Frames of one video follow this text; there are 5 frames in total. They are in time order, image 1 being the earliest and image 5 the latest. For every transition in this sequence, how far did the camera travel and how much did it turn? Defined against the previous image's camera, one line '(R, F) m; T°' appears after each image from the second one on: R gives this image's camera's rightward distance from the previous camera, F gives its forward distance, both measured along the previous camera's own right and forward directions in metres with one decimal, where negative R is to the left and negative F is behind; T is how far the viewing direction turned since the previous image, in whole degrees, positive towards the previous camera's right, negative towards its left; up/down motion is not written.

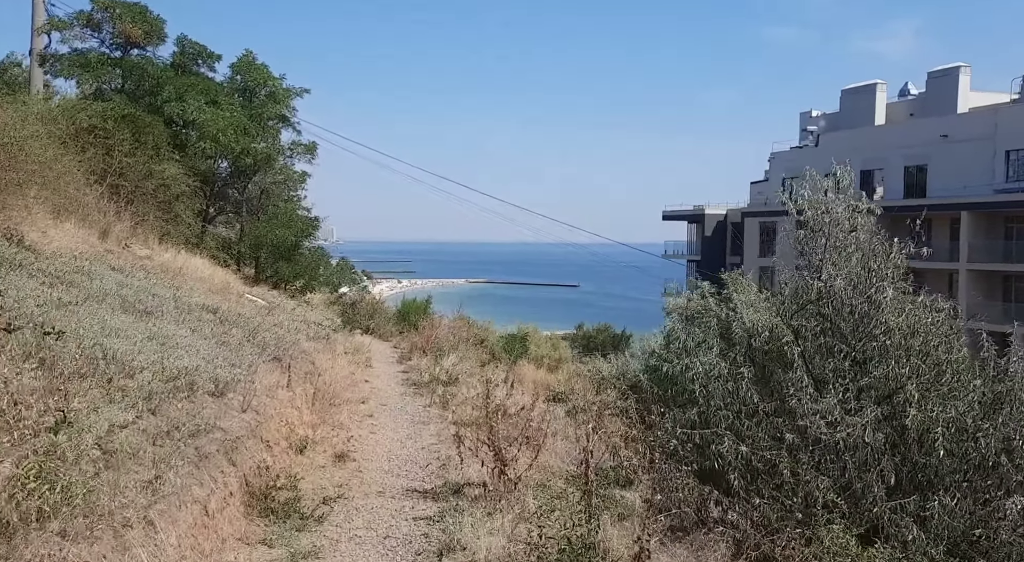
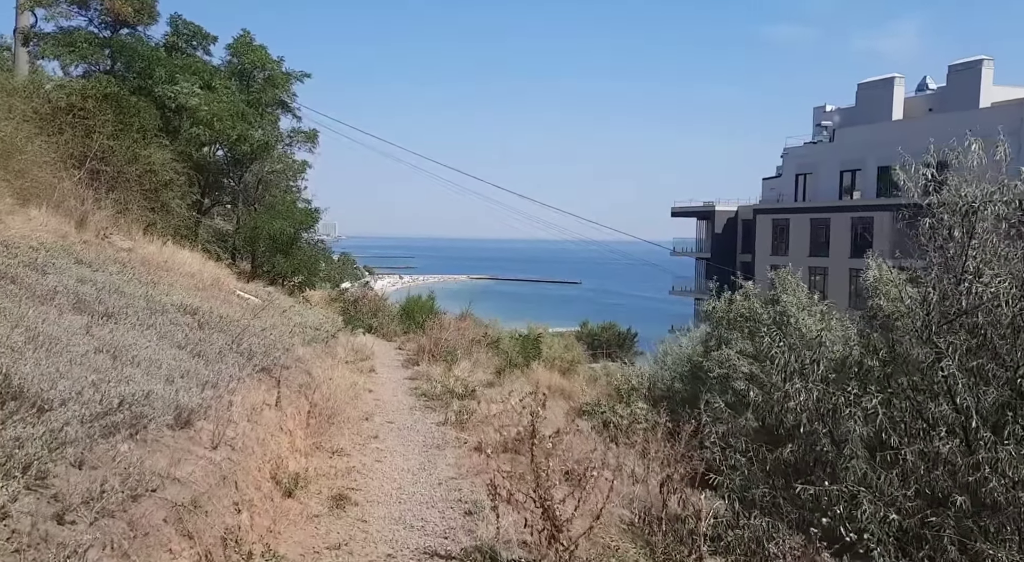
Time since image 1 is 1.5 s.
(-0.3, +1.6) m; 0°
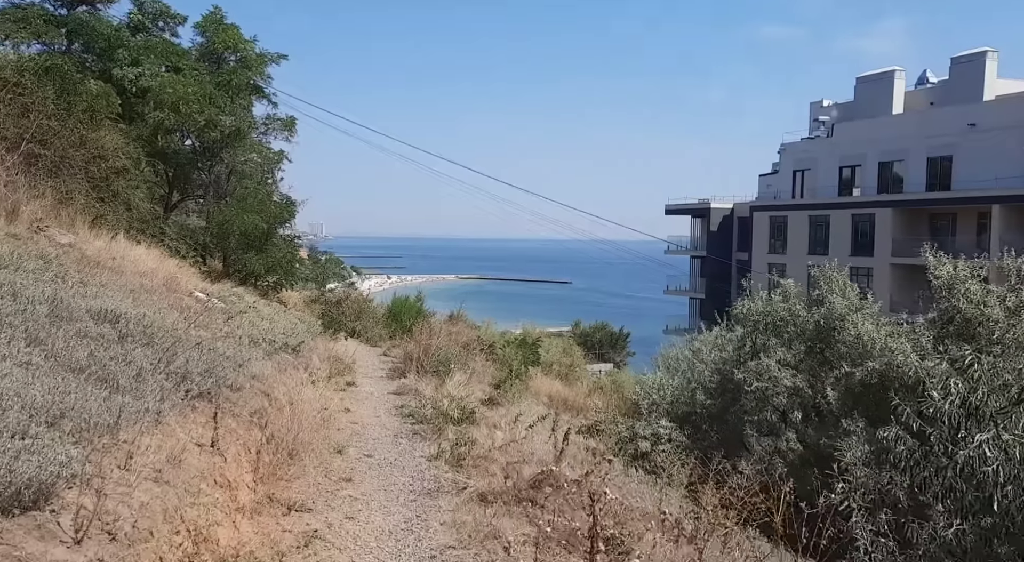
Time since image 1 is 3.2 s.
(-0.2, +2.0) m; +1°
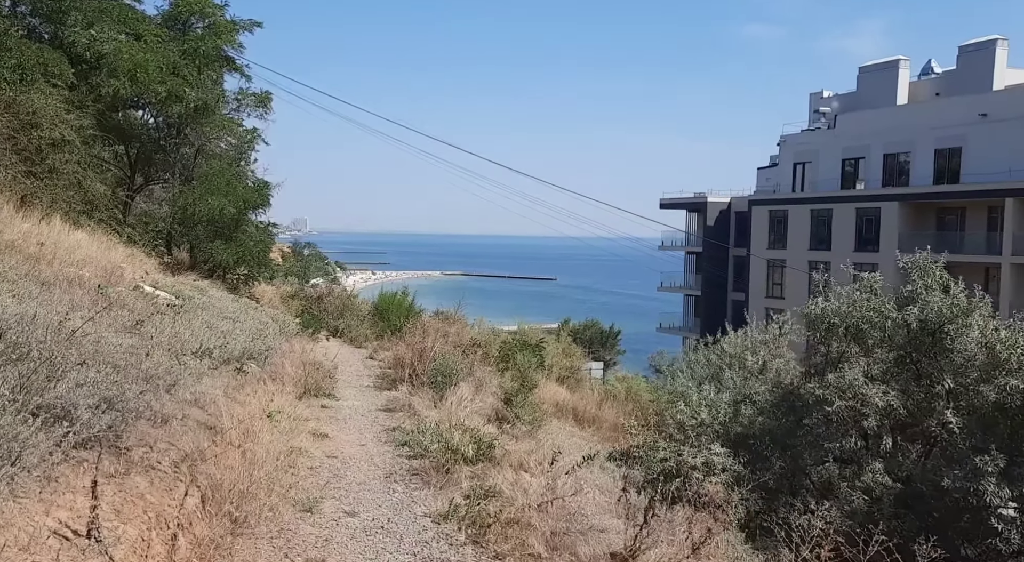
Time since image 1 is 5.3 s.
(-0.4, +2.4) m; +1°
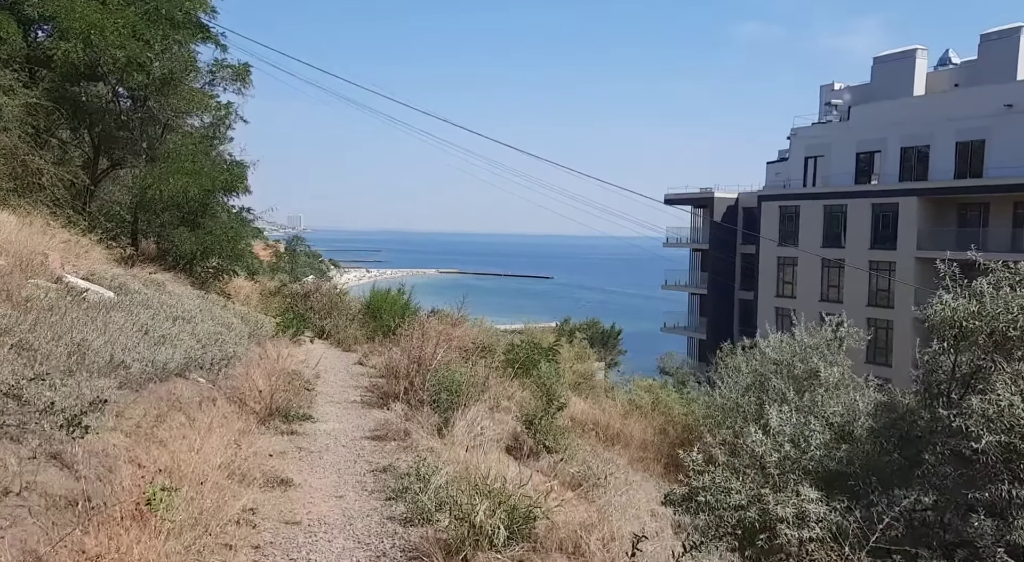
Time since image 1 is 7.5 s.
(-0.3, +2.4) m; 0°
